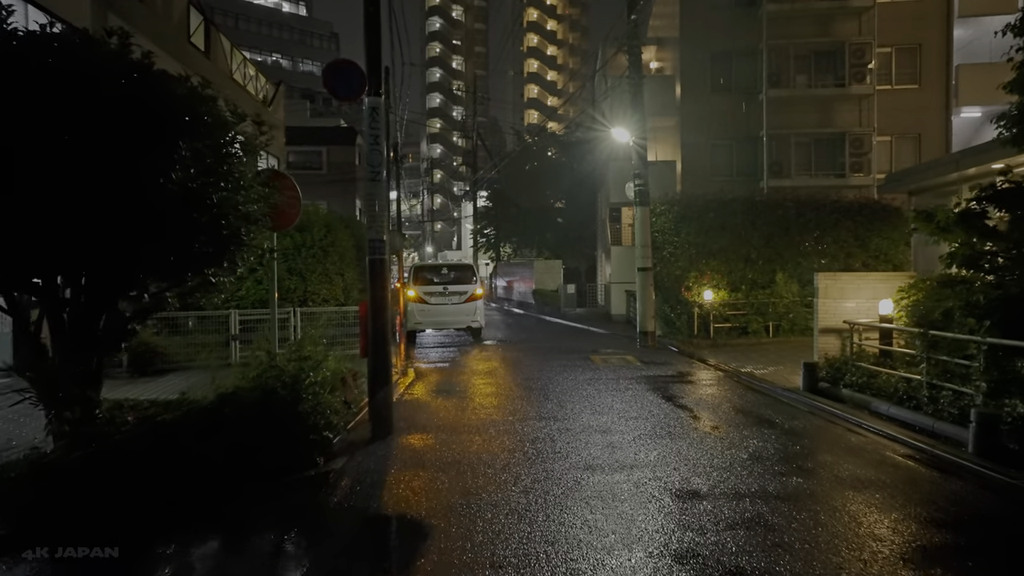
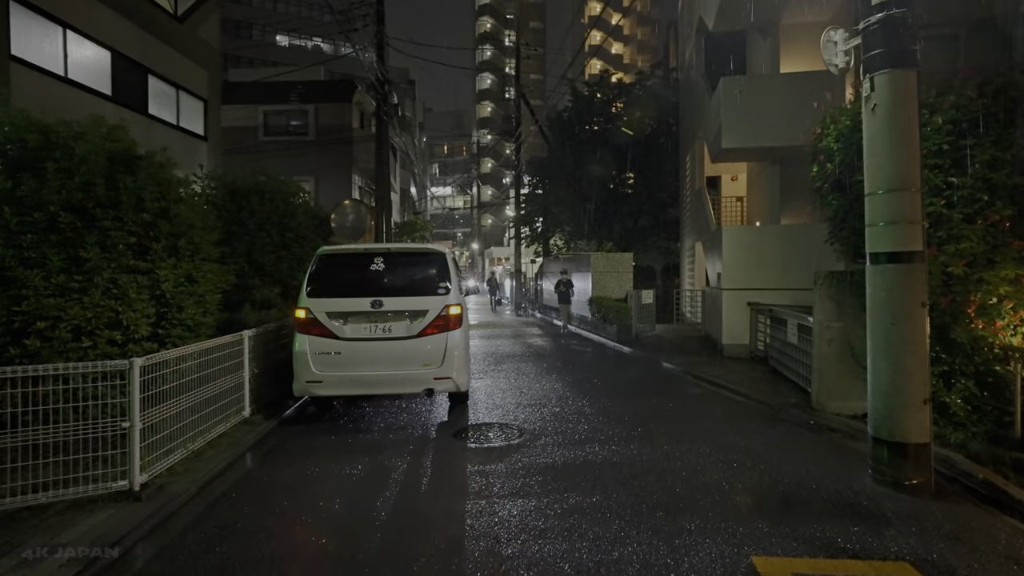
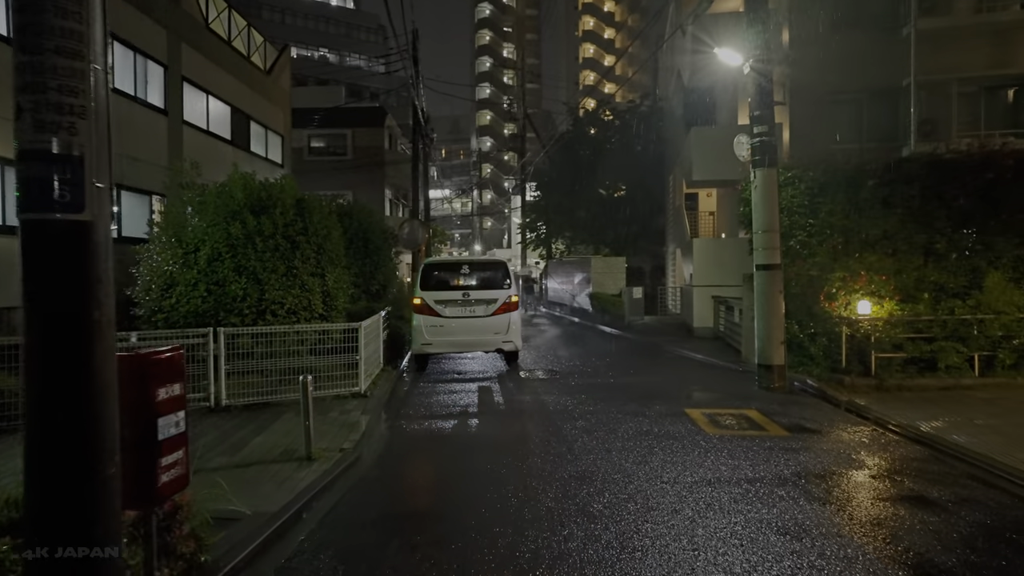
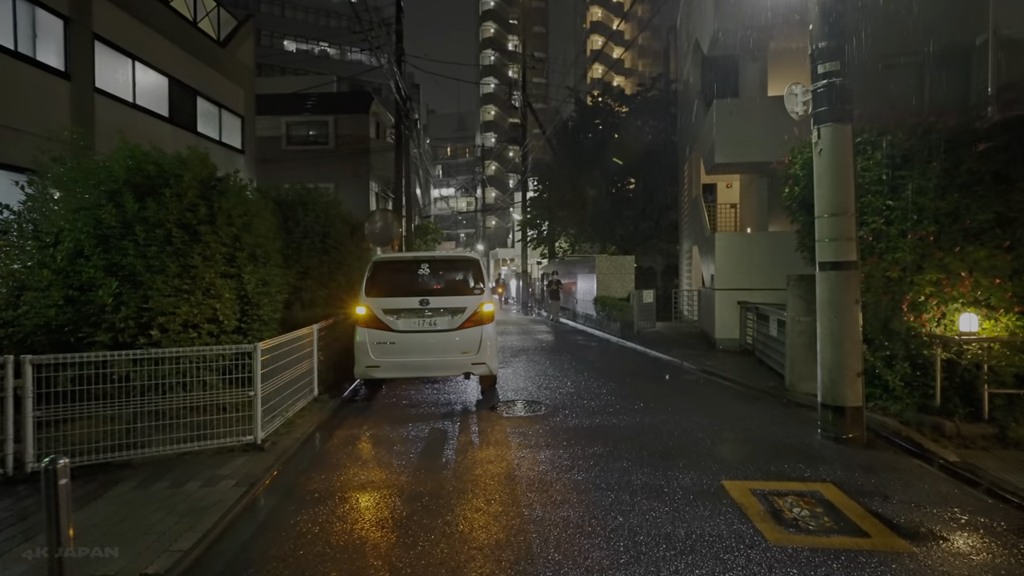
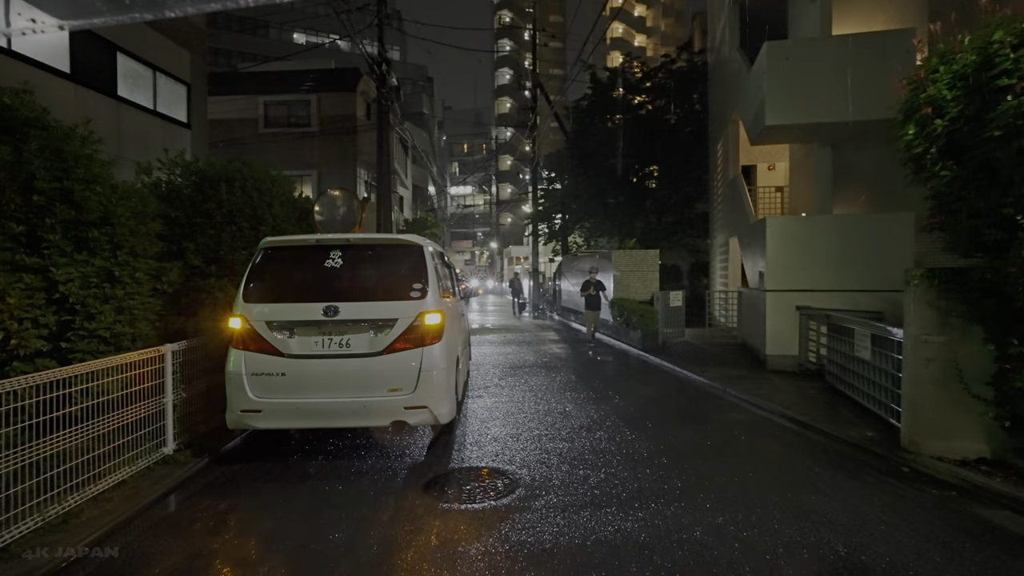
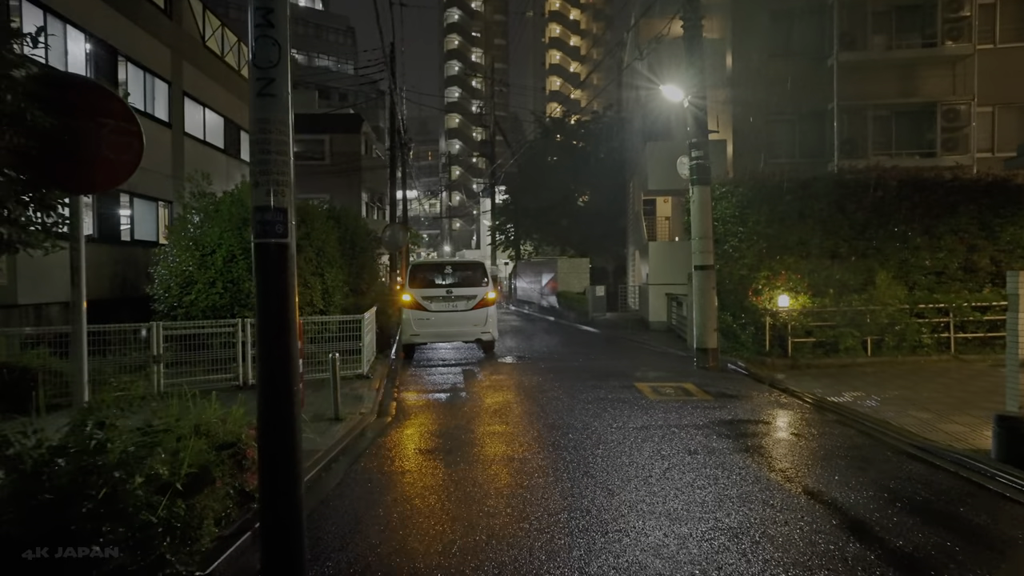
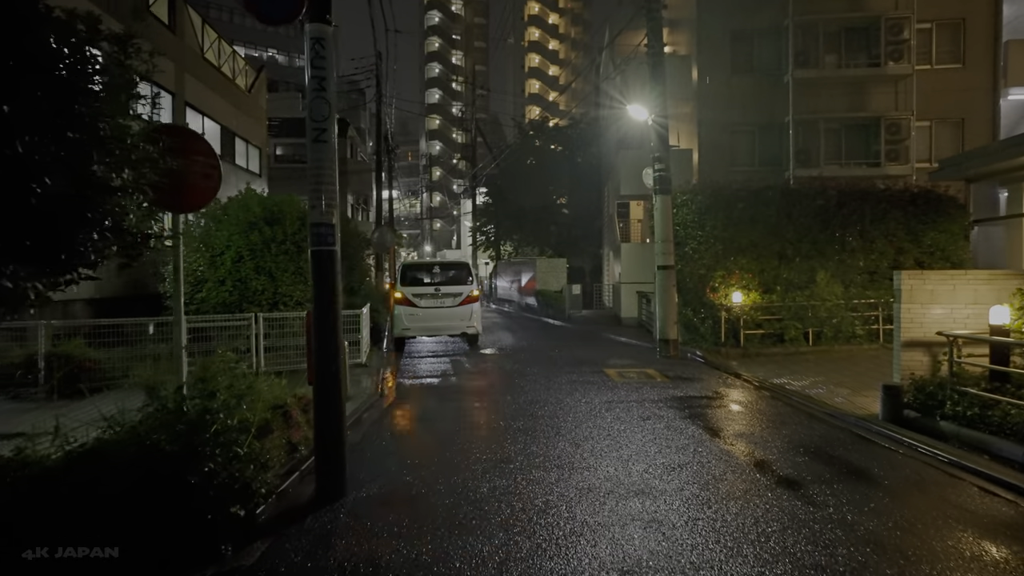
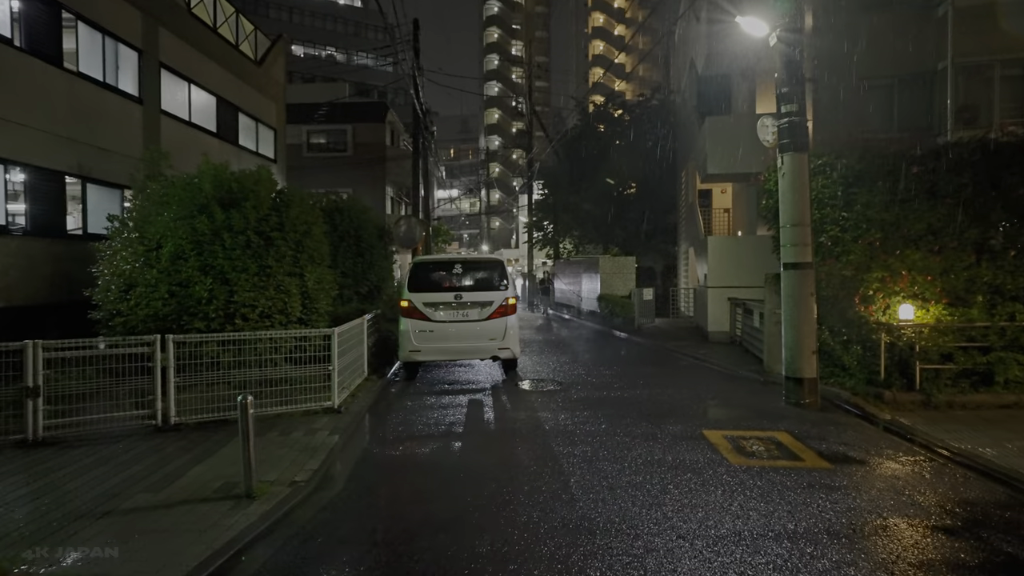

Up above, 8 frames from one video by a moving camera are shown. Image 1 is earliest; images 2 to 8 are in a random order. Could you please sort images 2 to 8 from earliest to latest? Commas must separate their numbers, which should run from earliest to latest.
7, 6, 3, 8, 4, 2, 5
